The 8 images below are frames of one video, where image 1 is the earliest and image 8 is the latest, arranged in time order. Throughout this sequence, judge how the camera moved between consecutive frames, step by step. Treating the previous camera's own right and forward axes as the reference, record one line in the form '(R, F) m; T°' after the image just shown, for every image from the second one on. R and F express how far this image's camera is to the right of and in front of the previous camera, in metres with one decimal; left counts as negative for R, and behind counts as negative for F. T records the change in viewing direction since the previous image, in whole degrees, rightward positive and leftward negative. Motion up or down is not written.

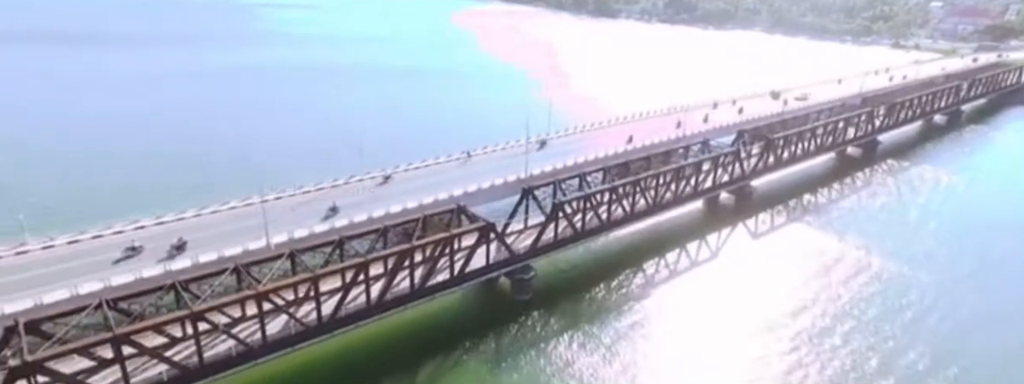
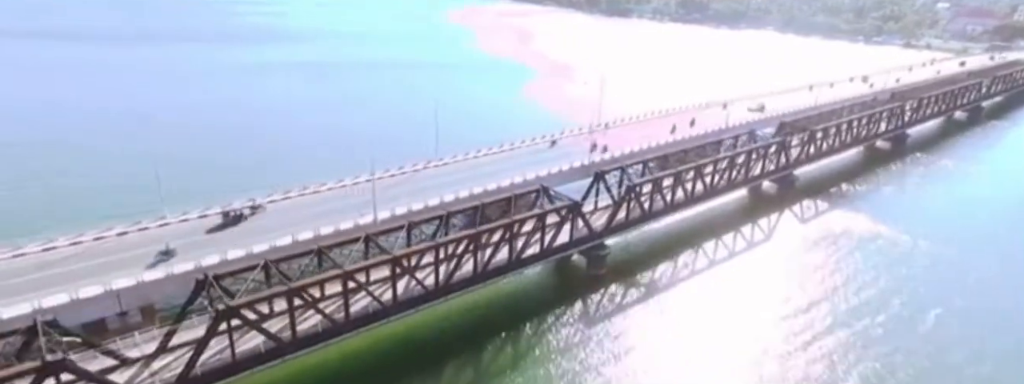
(-3.3, -2.2) m; 0°
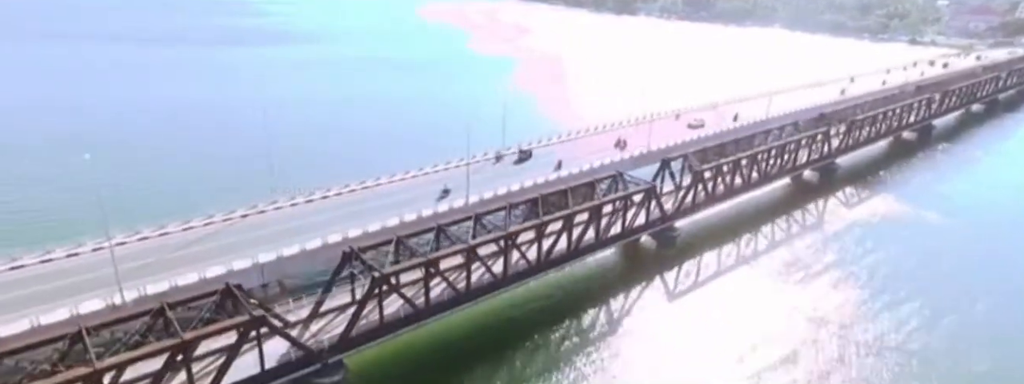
(-3.6, -1.8) m; 0°
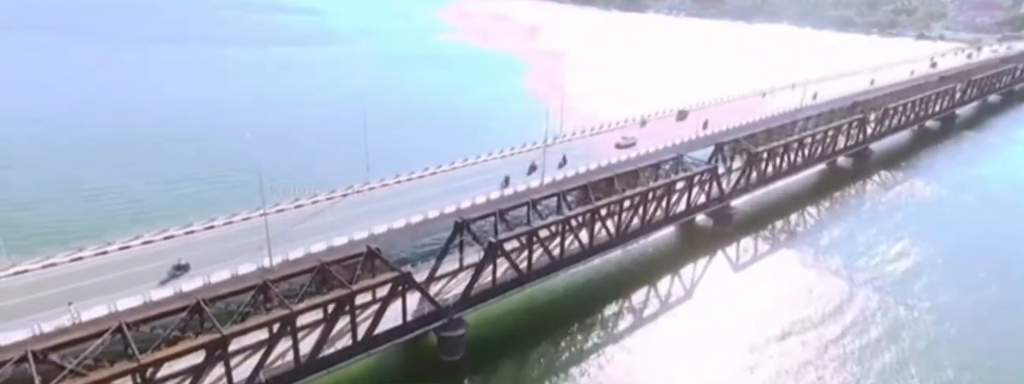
(-2.7, -1.3) m; 0°
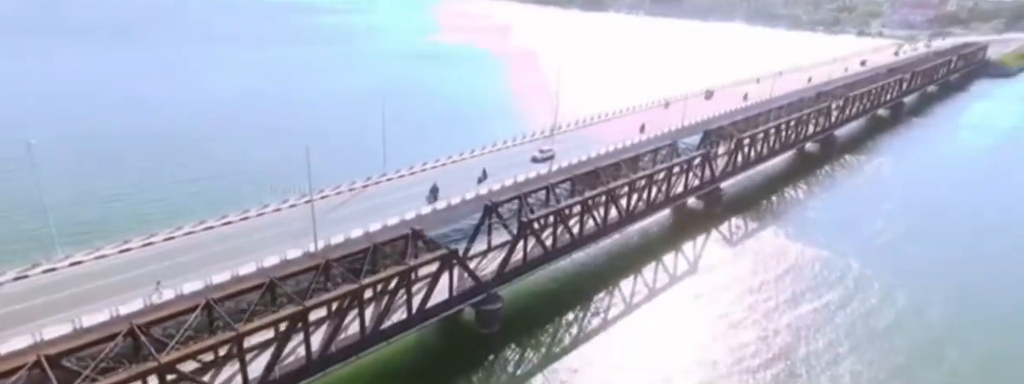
(-1.9, -1.2) m; +4°
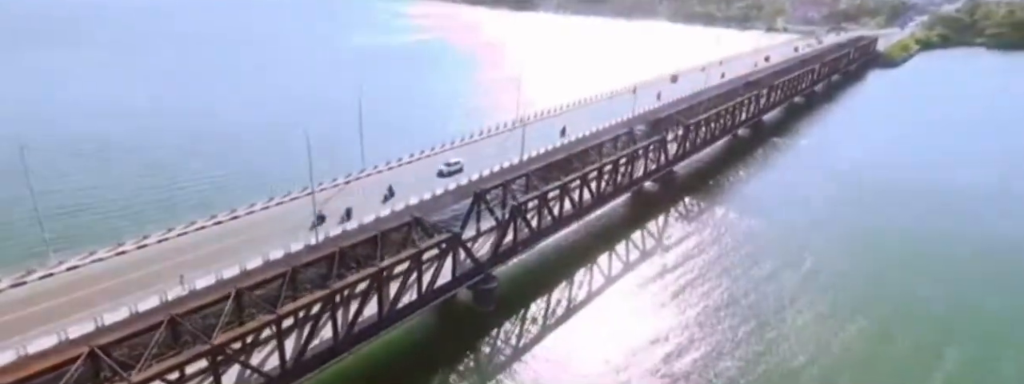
(-2.5, -1.4) m; +7°
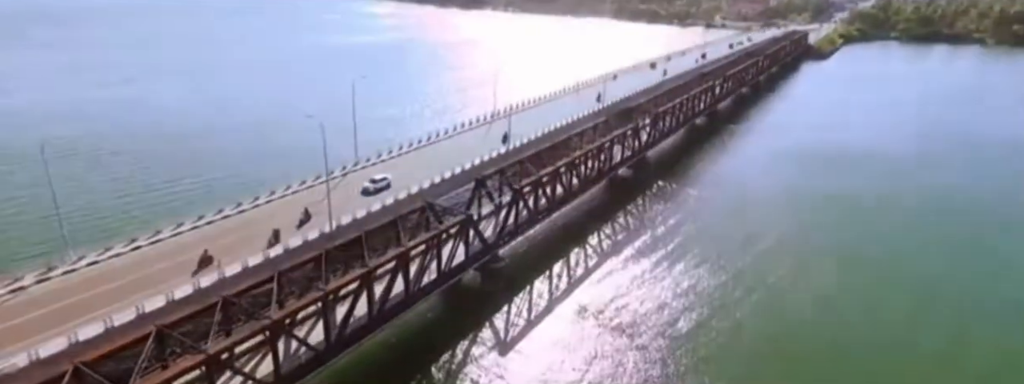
(-2.3, -1.3) m; +5°
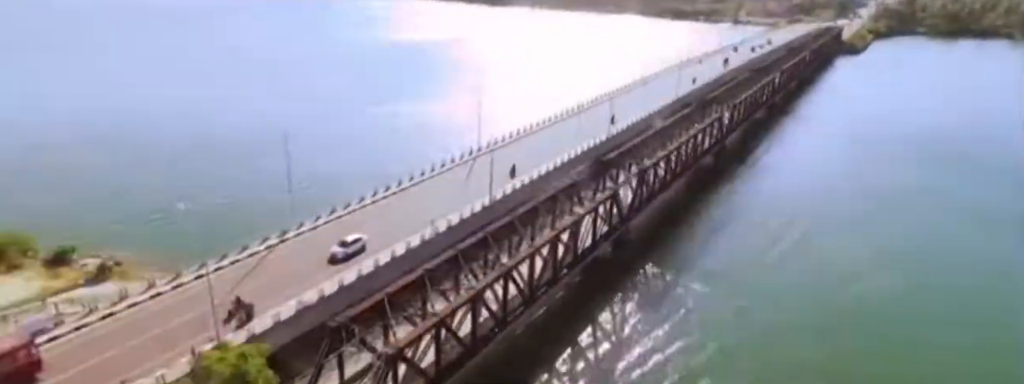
(-5.4, -3.6) m; -1°
